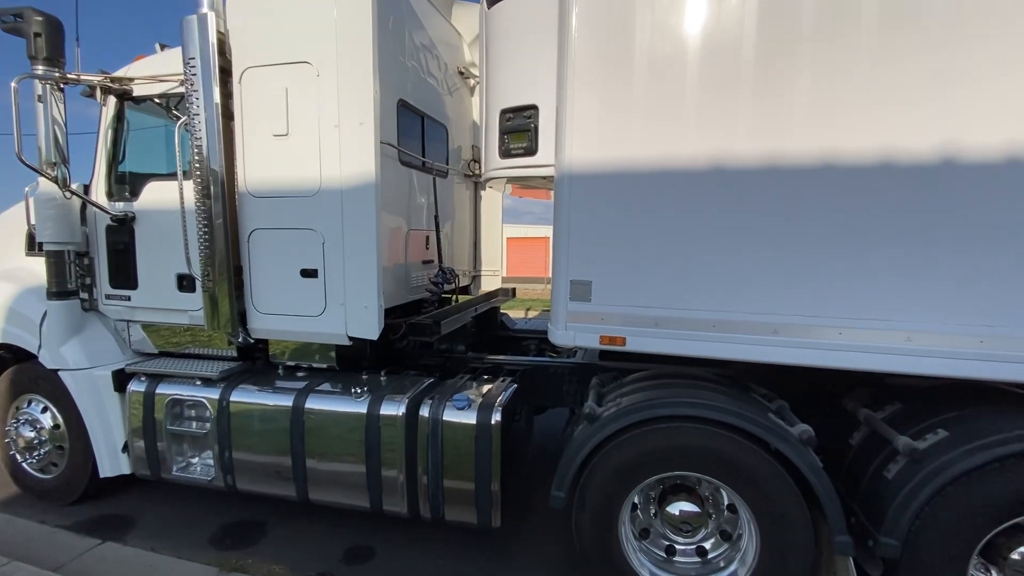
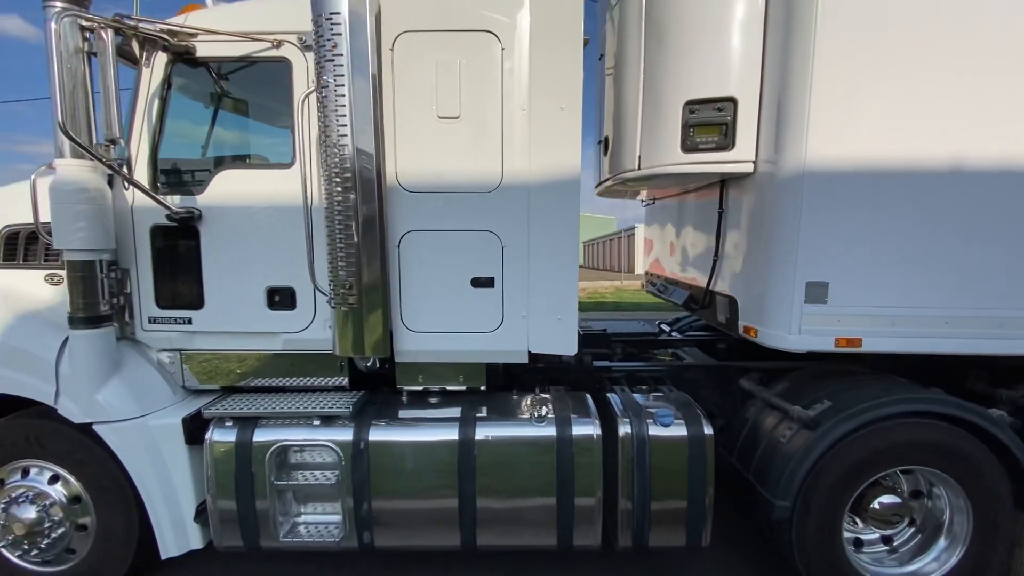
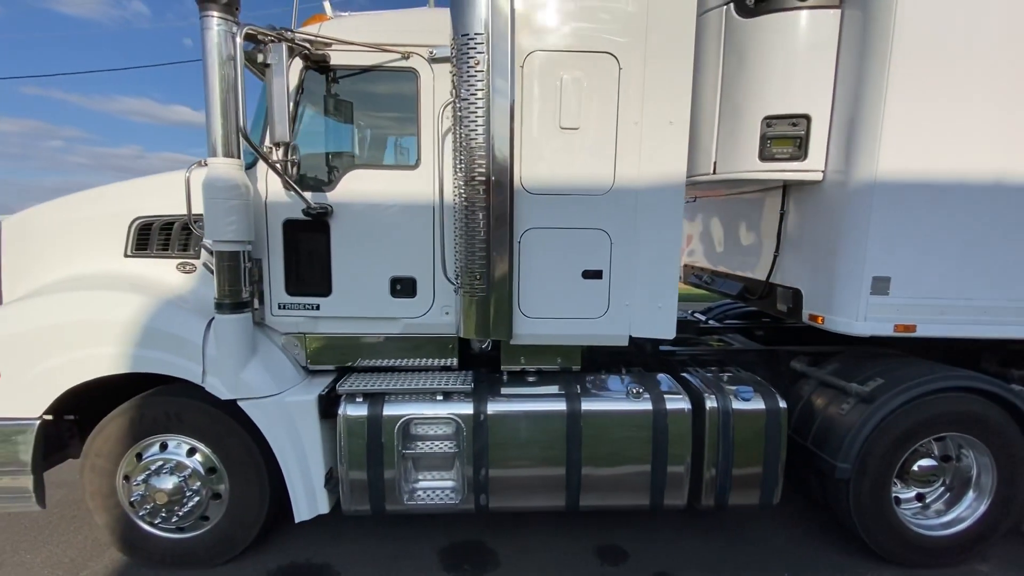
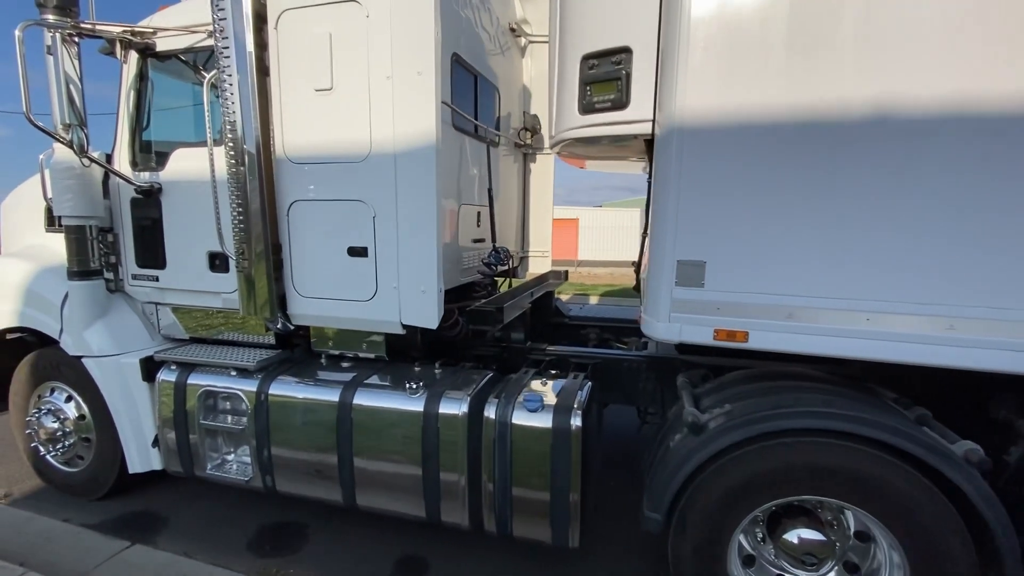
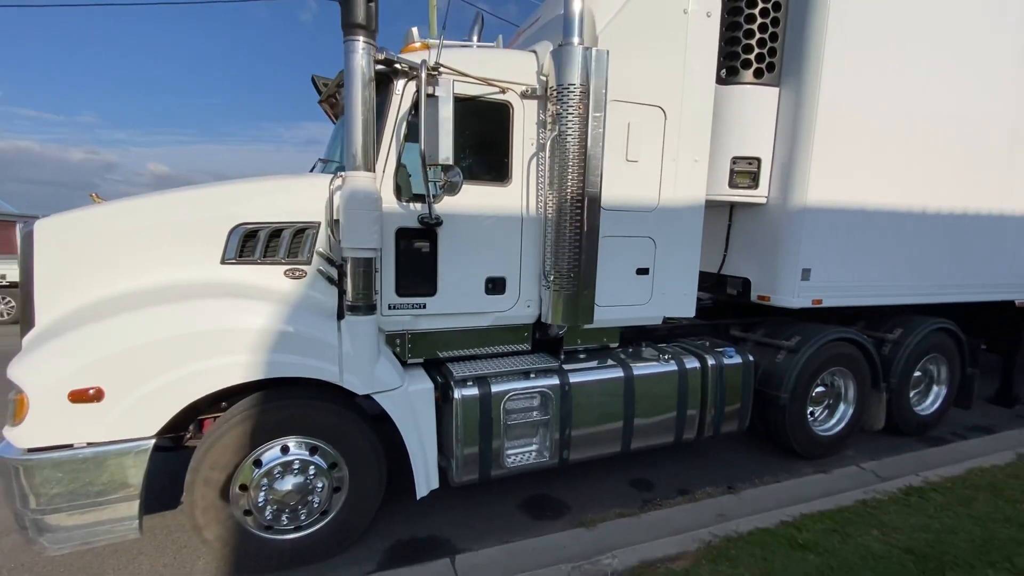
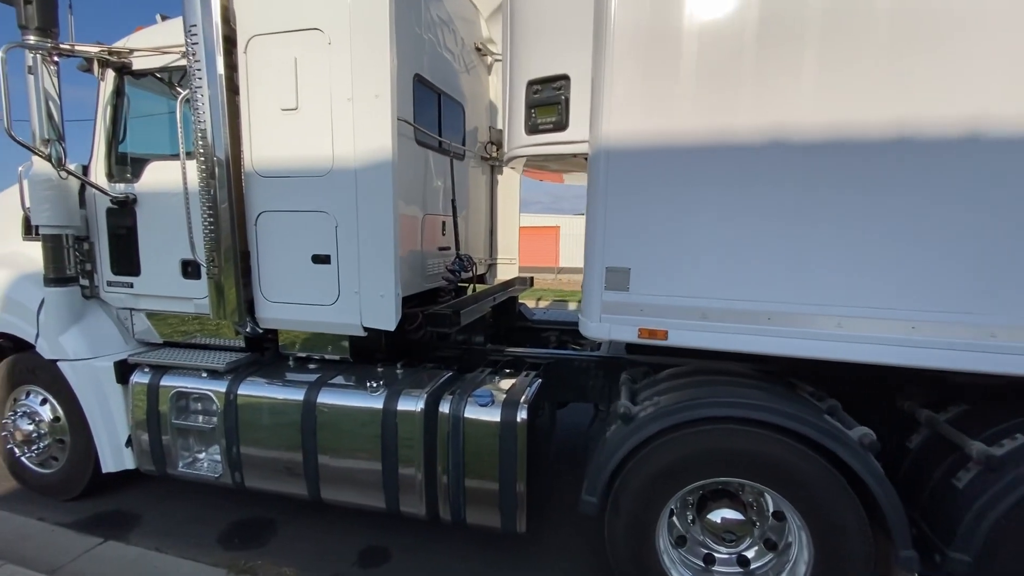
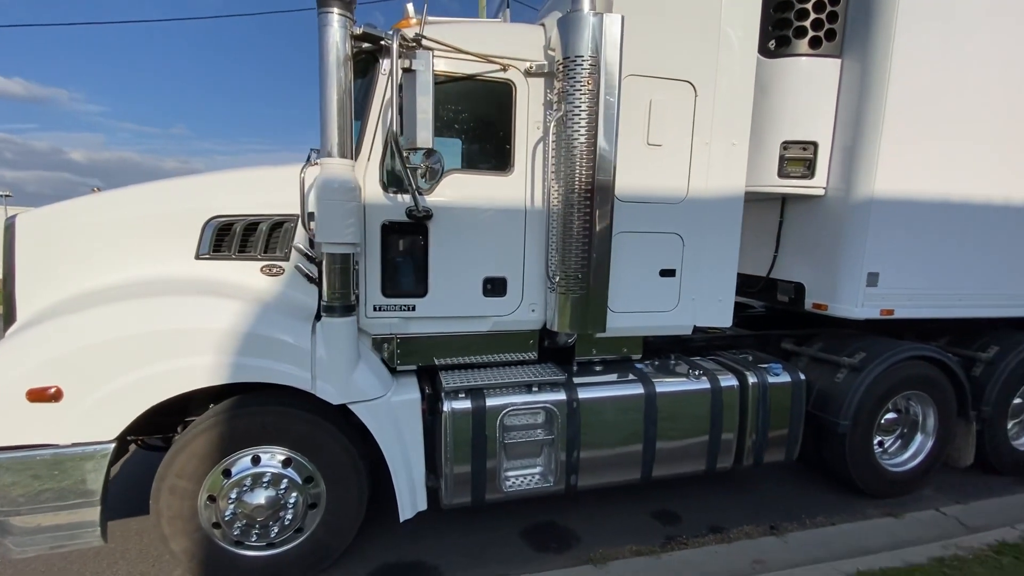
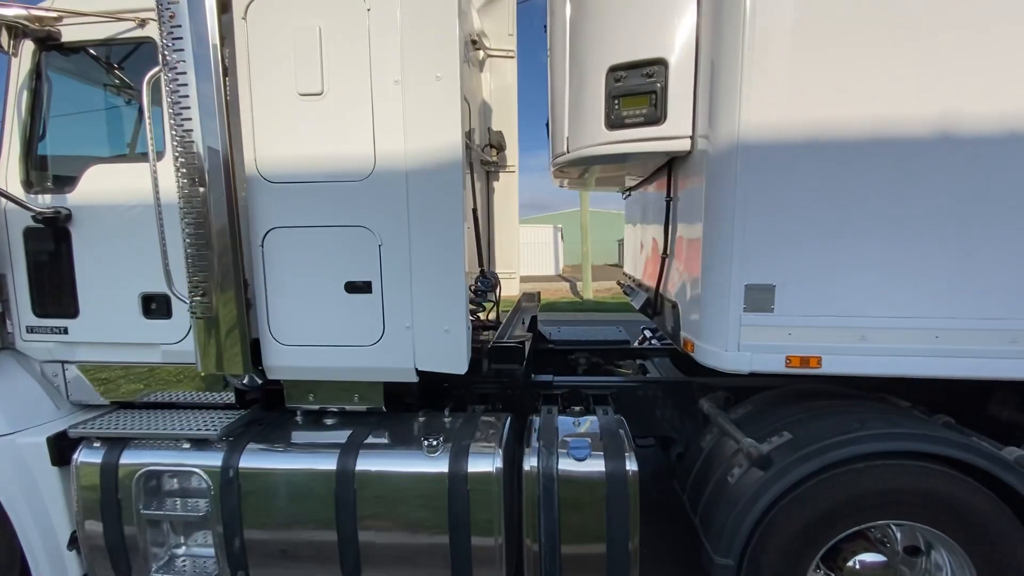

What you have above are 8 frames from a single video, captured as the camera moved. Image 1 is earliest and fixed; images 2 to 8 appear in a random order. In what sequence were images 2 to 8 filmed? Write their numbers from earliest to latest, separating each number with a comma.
6, 4, 8, 2, 3, 7, 5
